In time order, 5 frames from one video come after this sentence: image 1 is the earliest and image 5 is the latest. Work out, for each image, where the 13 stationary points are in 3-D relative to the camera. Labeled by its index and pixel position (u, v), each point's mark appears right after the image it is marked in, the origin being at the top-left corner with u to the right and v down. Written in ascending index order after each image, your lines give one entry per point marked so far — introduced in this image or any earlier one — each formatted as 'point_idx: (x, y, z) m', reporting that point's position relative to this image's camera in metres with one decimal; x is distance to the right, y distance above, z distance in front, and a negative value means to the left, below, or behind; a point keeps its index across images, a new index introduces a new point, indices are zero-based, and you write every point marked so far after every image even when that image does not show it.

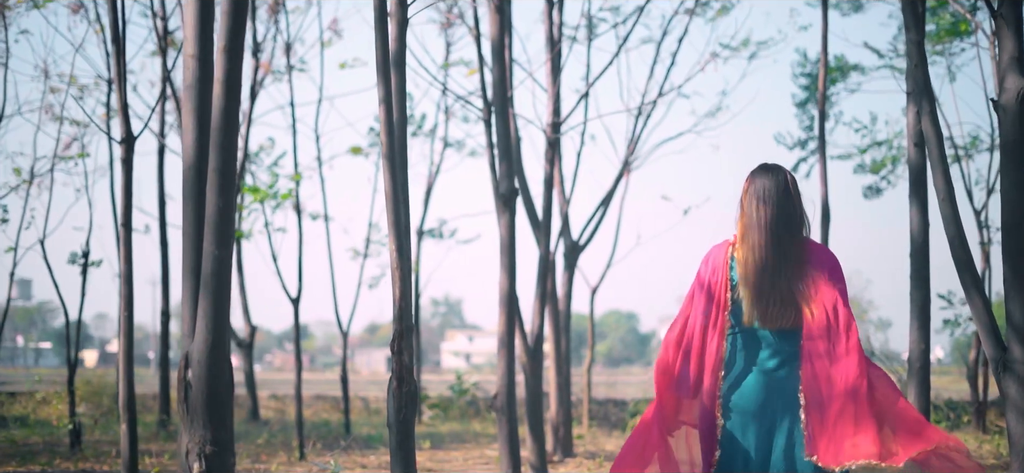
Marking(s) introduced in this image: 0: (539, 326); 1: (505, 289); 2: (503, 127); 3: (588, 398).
0: (+0.3, -1.0, +11.1) m
1: (-0.1, -0.4, +8.7) m
2: (-0.1, +1.0, +8.9) m
3: (+1.3, -2.8, +17.7) m
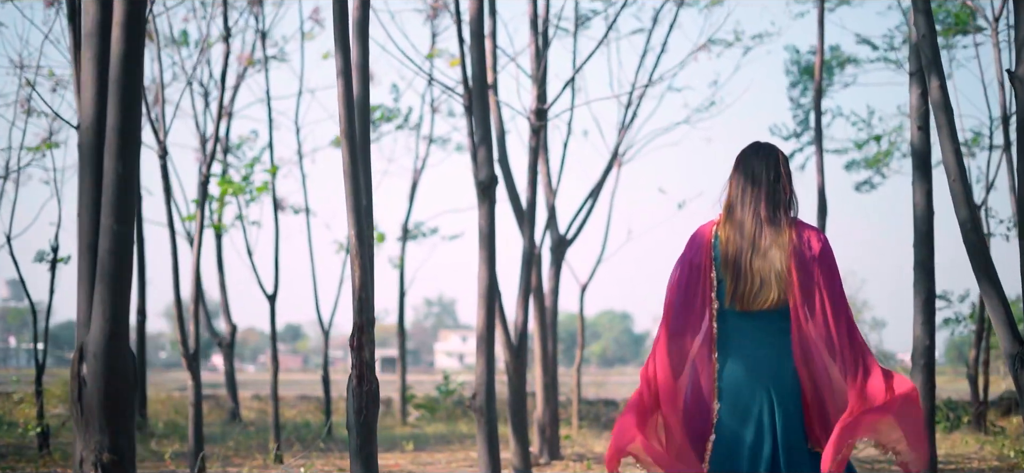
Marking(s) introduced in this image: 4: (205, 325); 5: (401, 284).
0: (+0.1, -0.9, +10.6) m
1: (-0.2, -0.4, +8.2) m
2: (-0.3, +1.0, +8.4) m
3: (+1.1, -2.8, +17.2) m
4: (-6.1, -1.8, +19.8) m
5: (-2.1, -0.9, +18.6) m
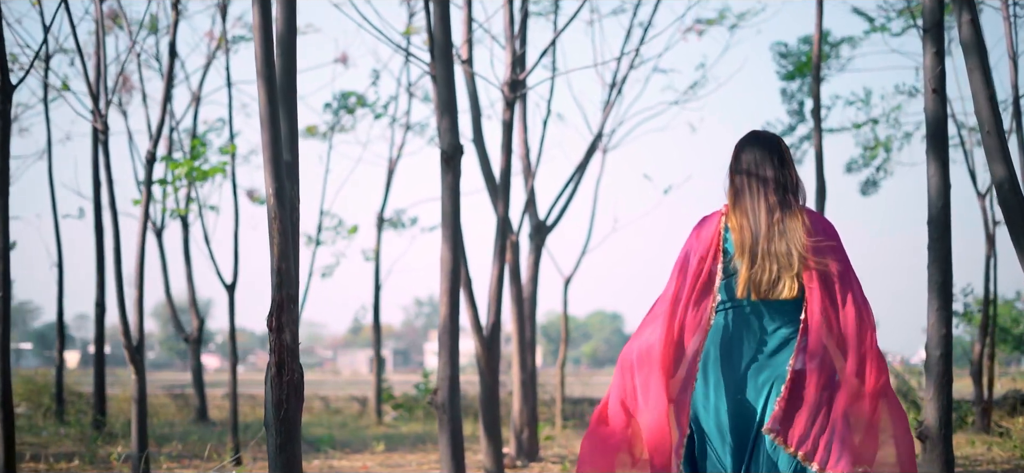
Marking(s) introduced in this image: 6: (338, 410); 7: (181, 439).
0: (-0.2, -0.7, +9.7) m
1: (-0.5, -0.2, +7.3) m
2: (-0.5, +1.2, +7.5) m
3: (+0.8, -2.6, +16.4) m
4: (-6.4, -1.6, +18.9) m
5: (-2.4, -0.7, +17.7) m
6: (-3.4, -3.4, +19.8) m
7: (-4.7, -2.9, +14.4) m
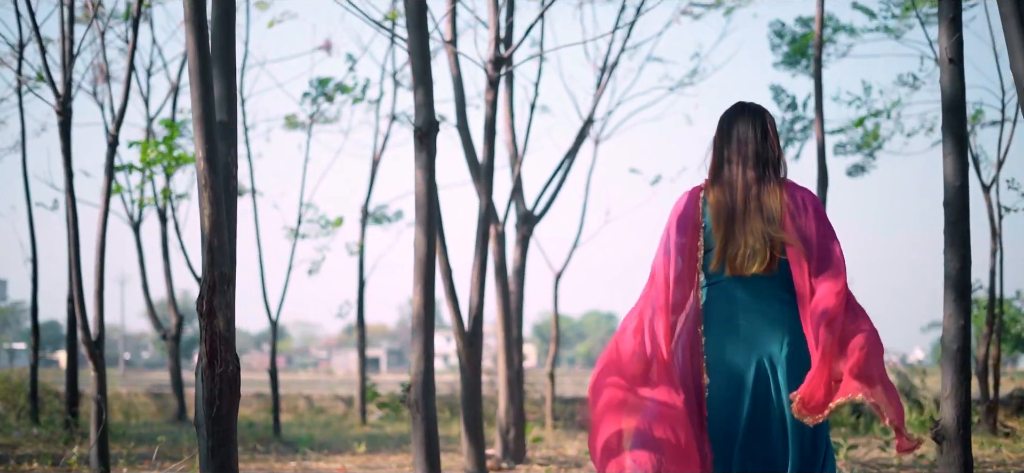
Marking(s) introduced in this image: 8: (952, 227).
0: (-0.3, -0.6, +9.1) m
1: (-0.6, -0.1, +6.7) m
2: (-0.6, +1.3, +6.9) m
3: (+0.6, -2.5, +15.8) m
4: (-6.6, -1.5, +18.3) m
5: (-2.6, -0.6, +17.1) m
6: (-3.6, -3.3, +19.3) m
7: (-4.9, -2.8, +13.8) m
8: (+2.7, +0.1, +6.2) m
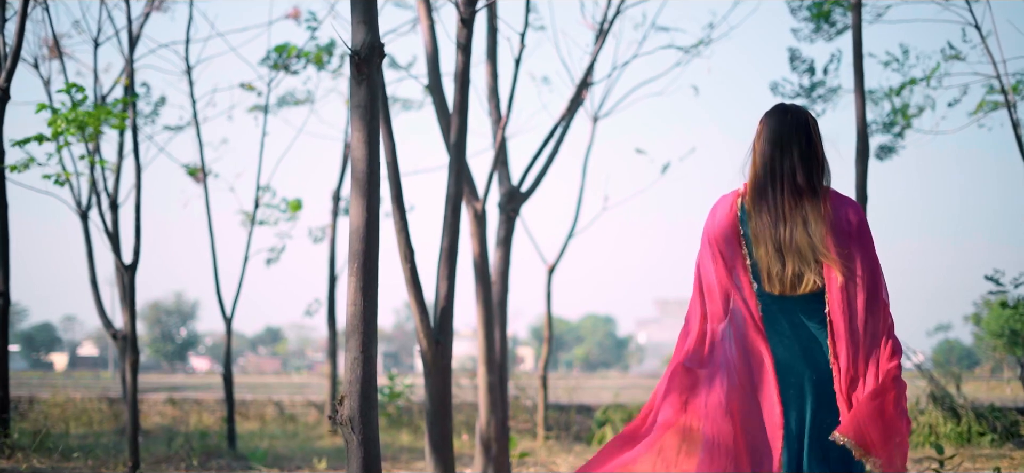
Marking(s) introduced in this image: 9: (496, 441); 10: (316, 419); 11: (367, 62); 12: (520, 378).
0: (-0.5, -0.4, +7.4) m
1: (-0.8, +0.1, +5.0) m
2: (-0.8, +1.5, +5.3) m
3: (+0.4, -2.3, +14.1) m
4: (-6.8, -1.3, +16.6) m
5: (-2.8, -0.4, +15.4) m
6: (-3.8, -3.2, +17.5) m
7: (-5.1, -2.6, +12.1) m
8: (+2.6, +0.2, +4.5) m
9: (-0.2, -1.9, +9.3) m
10: (-3.4, -3.1, +17.3) m
11: (-0.7, +0.9, +5.1) m
12: (+0.1, -2.5, +17.7) m
